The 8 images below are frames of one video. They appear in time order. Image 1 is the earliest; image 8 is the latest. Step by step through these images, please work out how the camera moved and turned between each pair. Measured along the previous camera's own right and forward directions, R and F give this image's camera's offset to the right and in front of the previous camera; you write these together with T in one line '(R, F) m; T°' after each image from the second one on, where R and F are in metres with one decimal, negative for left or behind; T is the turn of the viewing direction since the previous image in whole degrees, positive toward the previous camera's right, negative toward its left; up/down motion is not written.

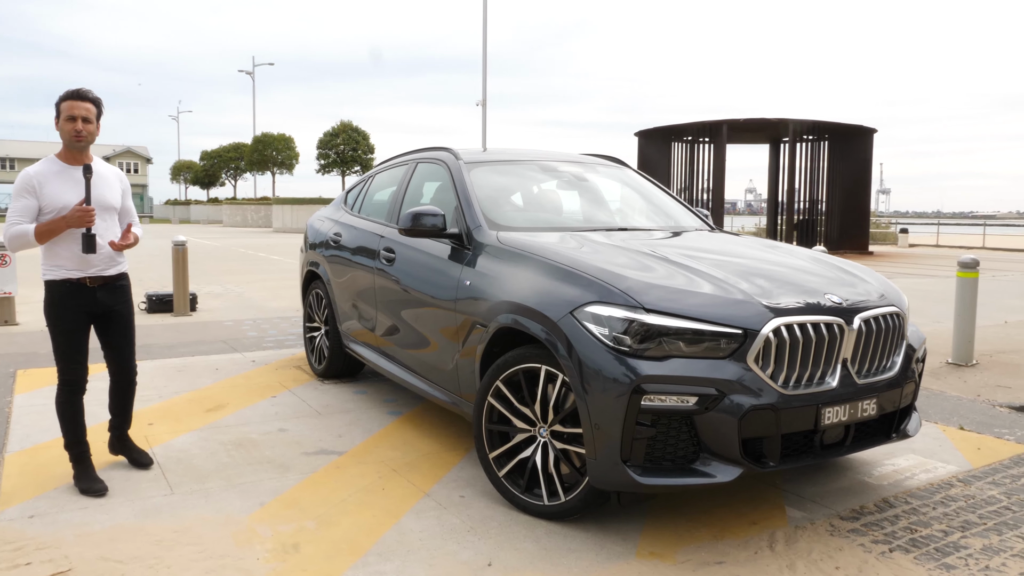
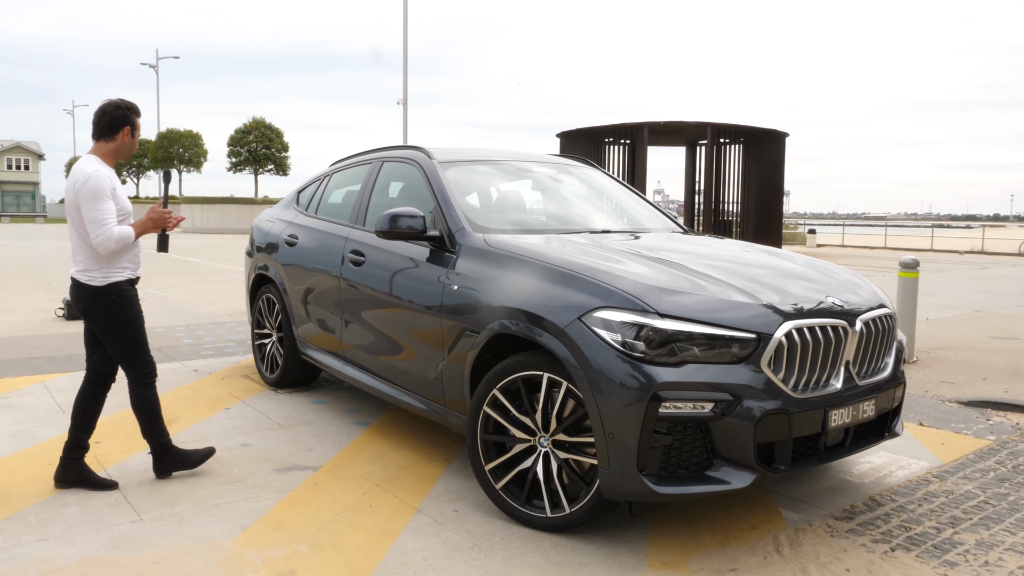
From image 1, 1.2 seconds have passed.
(-0.4, +0.1) m; +6°
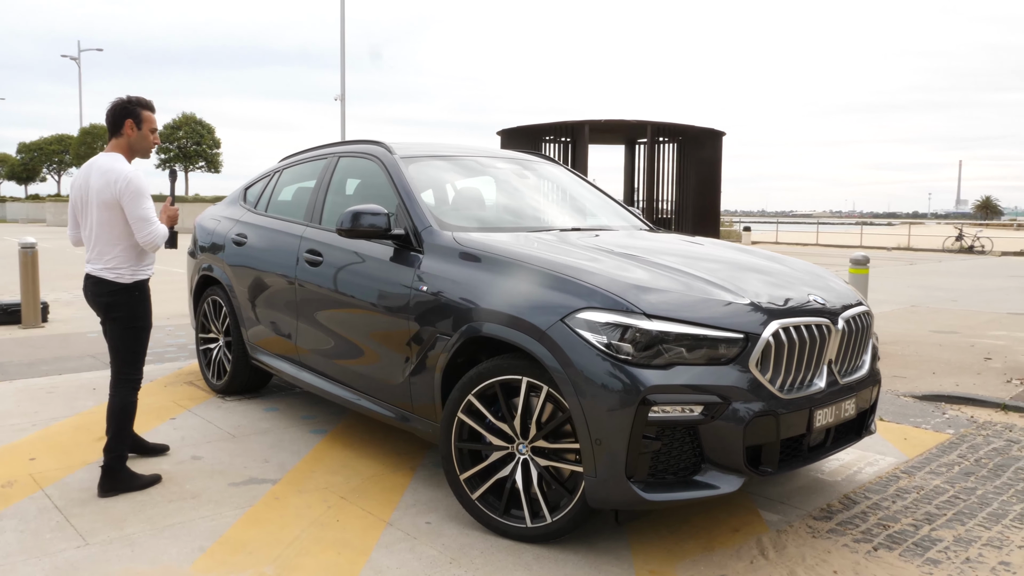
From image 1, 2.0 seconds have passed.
(-0.2, +0.2) m; +4°
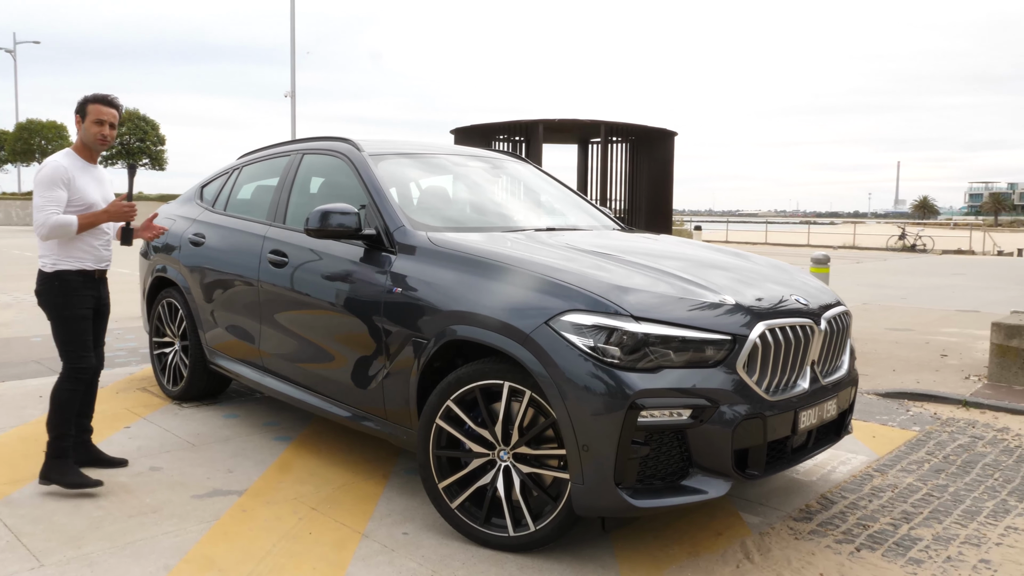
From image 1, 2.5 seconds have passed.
(-0.1, +0.1) m; +3°
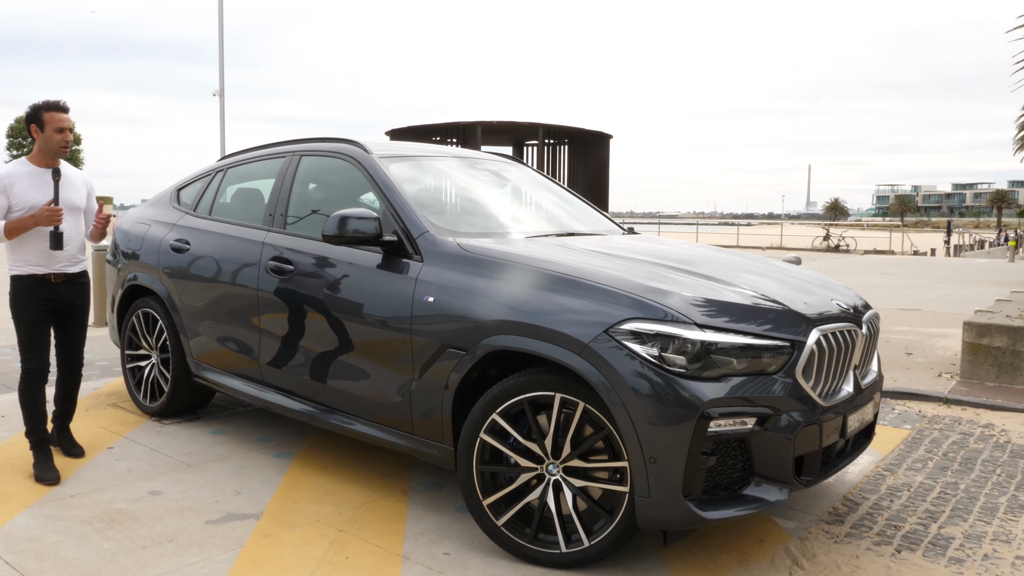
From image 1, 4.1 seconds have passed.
(-0.5, +0.1) m; +5°
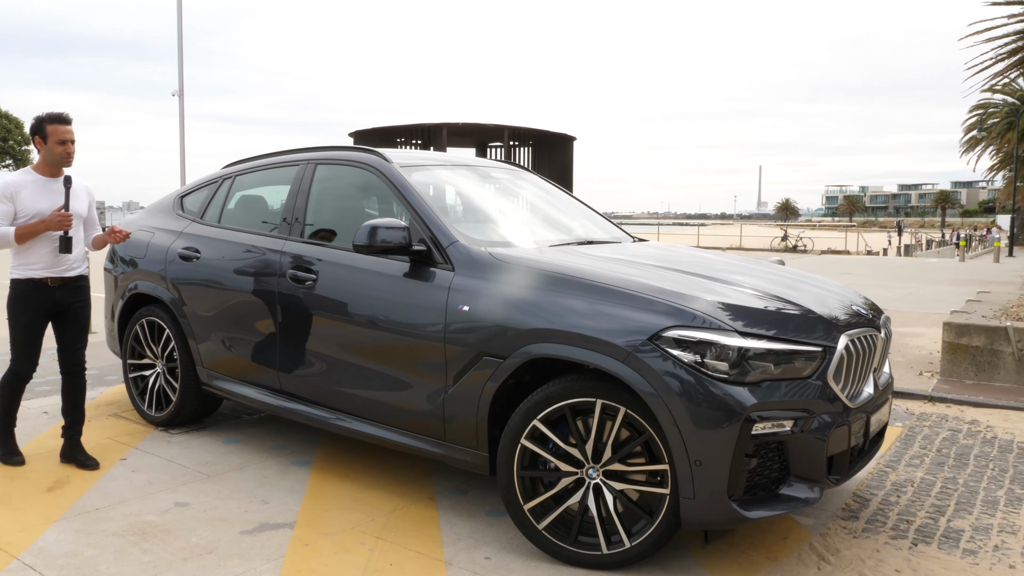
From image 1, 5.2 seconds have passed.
(-0.3, -0.1) m; +3°
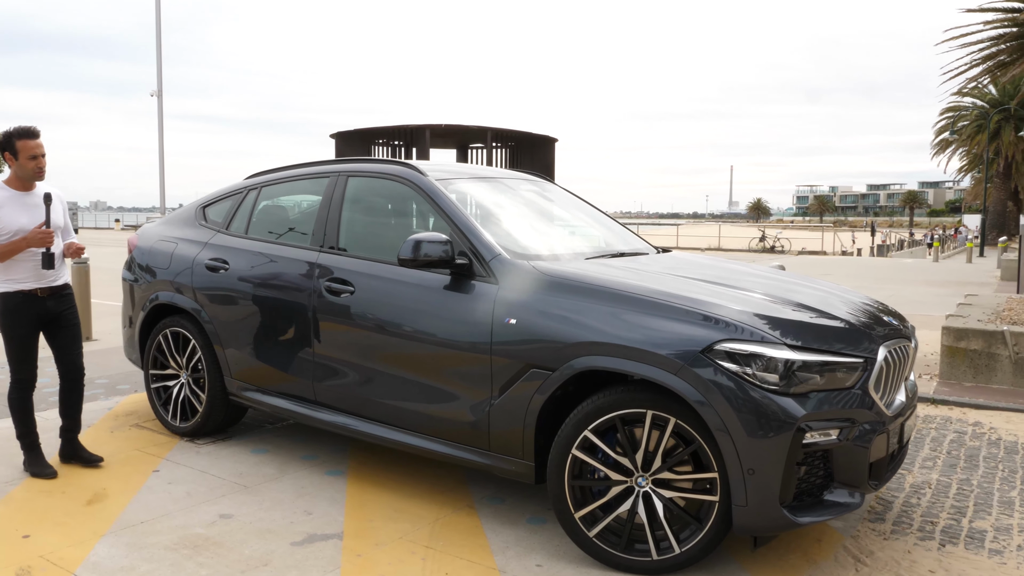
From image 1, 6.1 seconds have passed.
(-0.3, -0.1) m; +2°
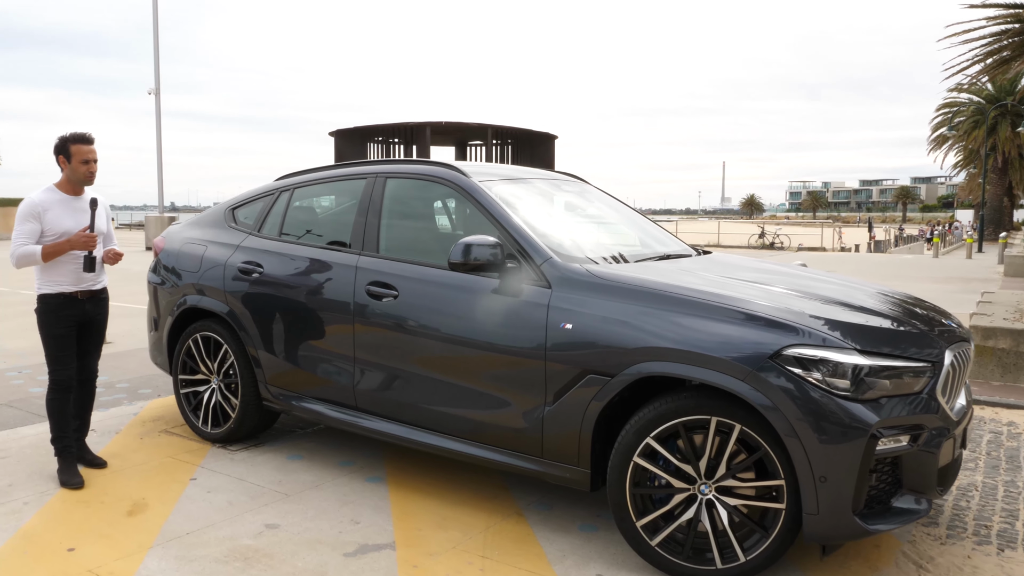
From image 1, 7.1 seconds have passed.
(-0.3, +0.1) m; +1°
